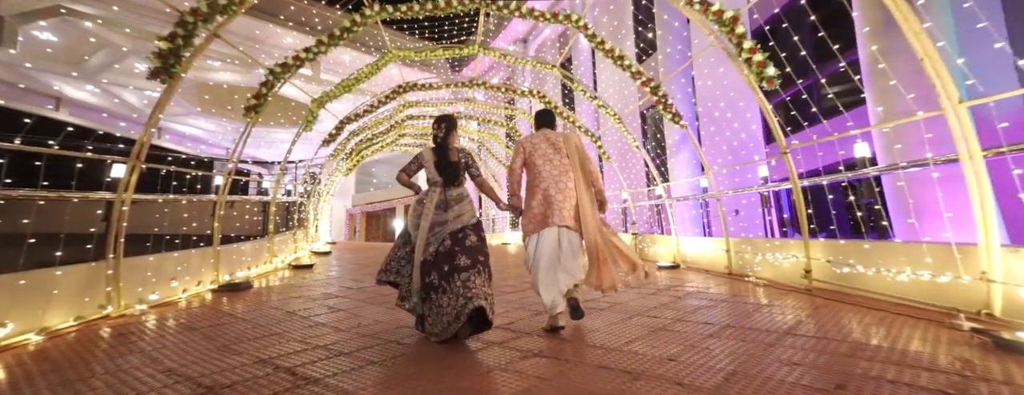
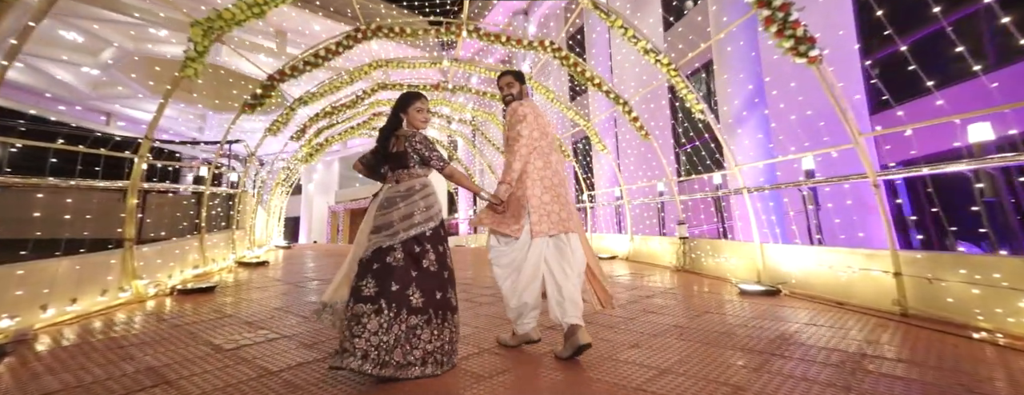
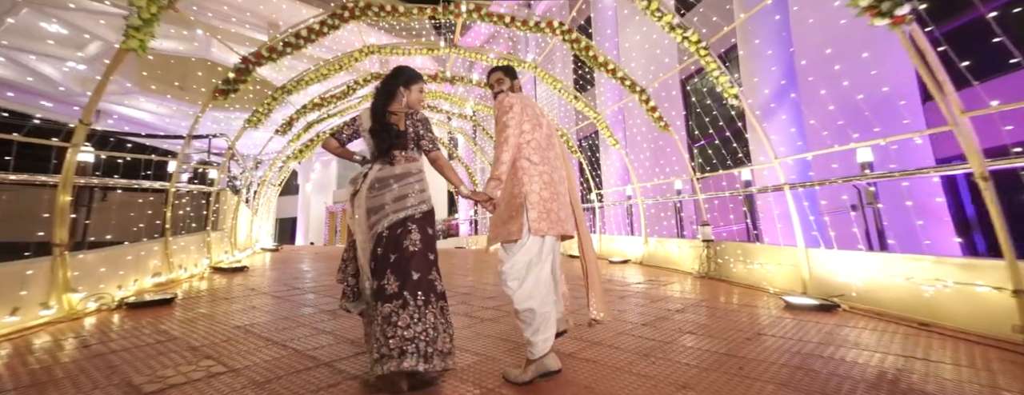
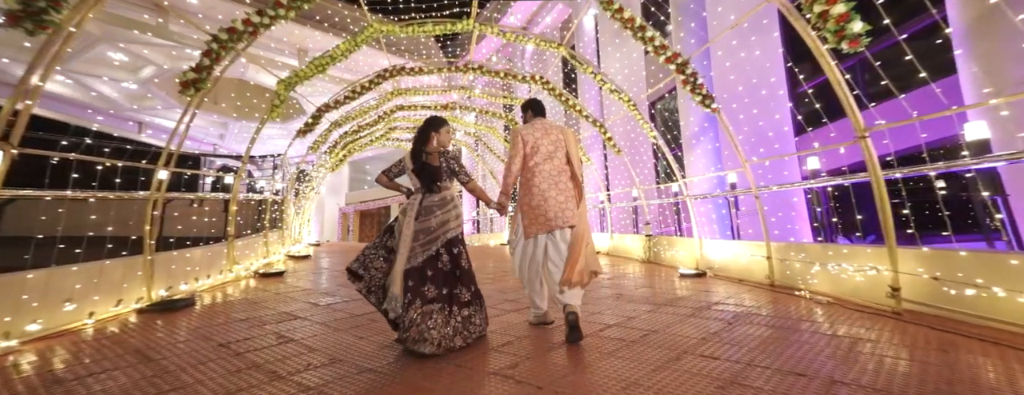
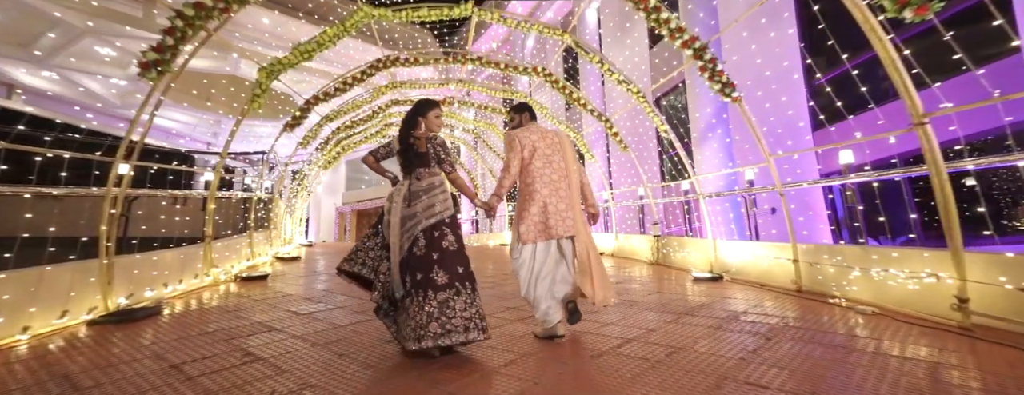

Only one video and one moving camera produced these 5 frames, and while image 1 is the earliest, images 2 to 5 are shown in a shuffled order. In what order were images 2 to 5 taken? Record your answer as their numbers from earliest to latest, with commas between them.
4, 5, 2, 3
